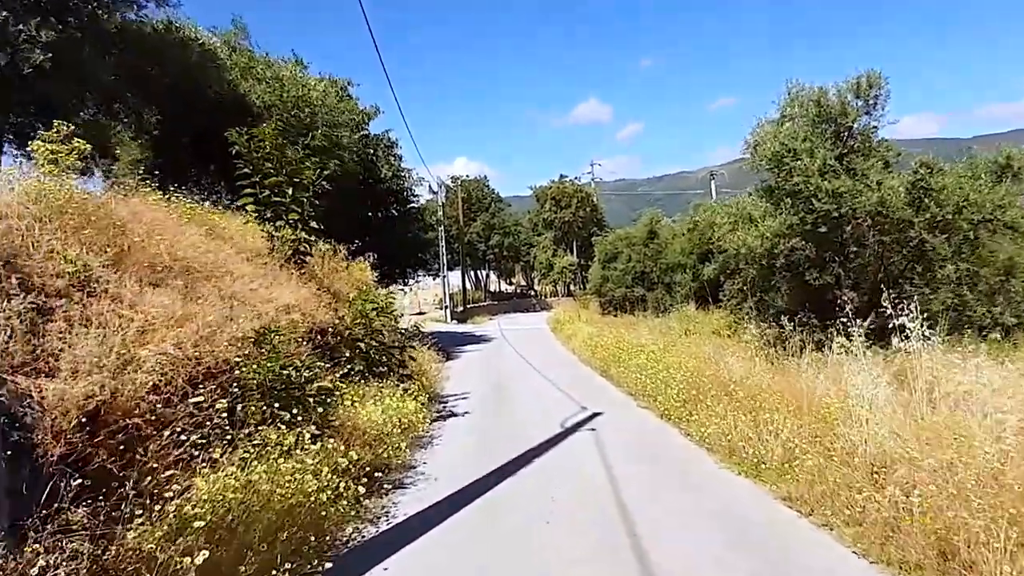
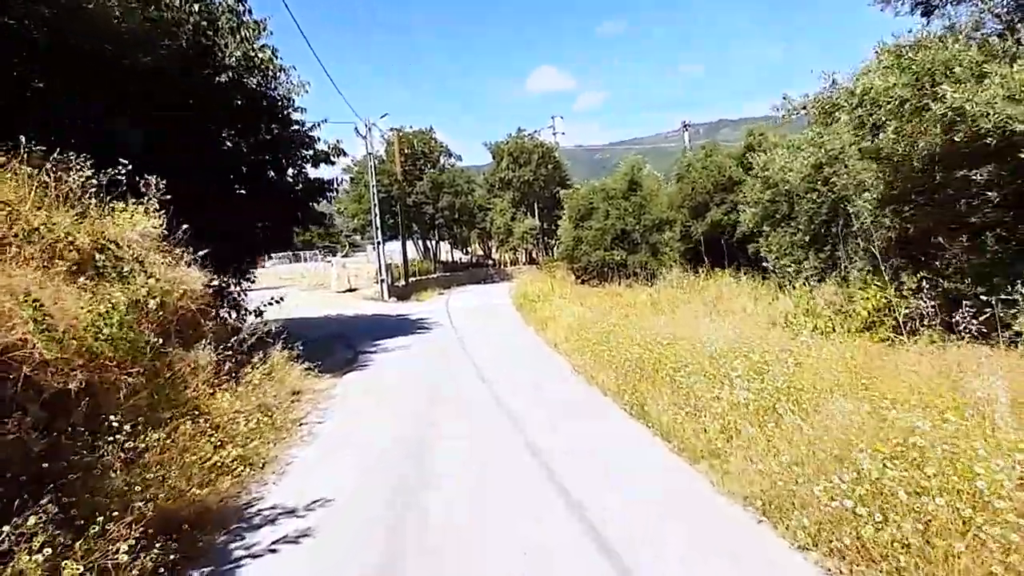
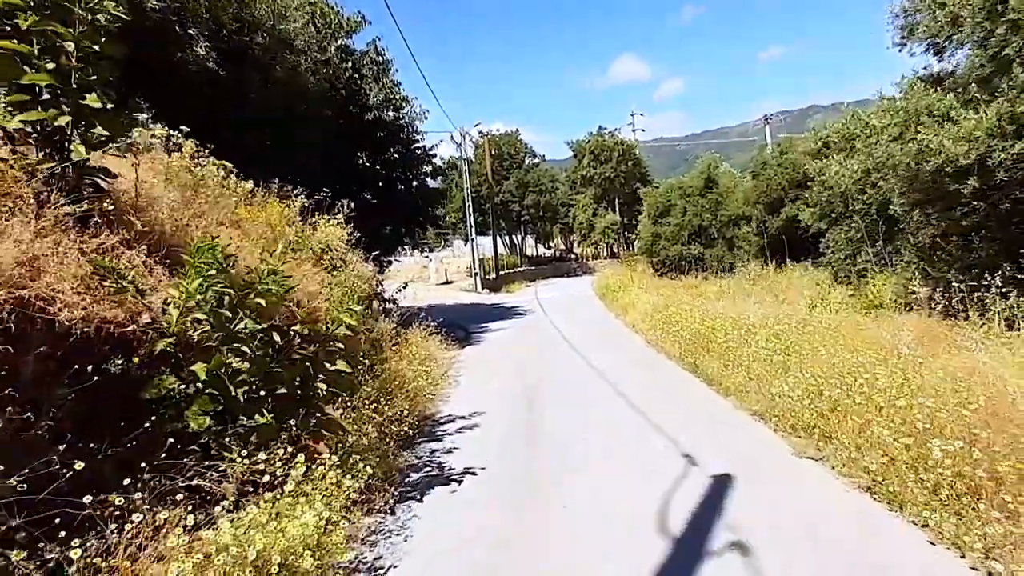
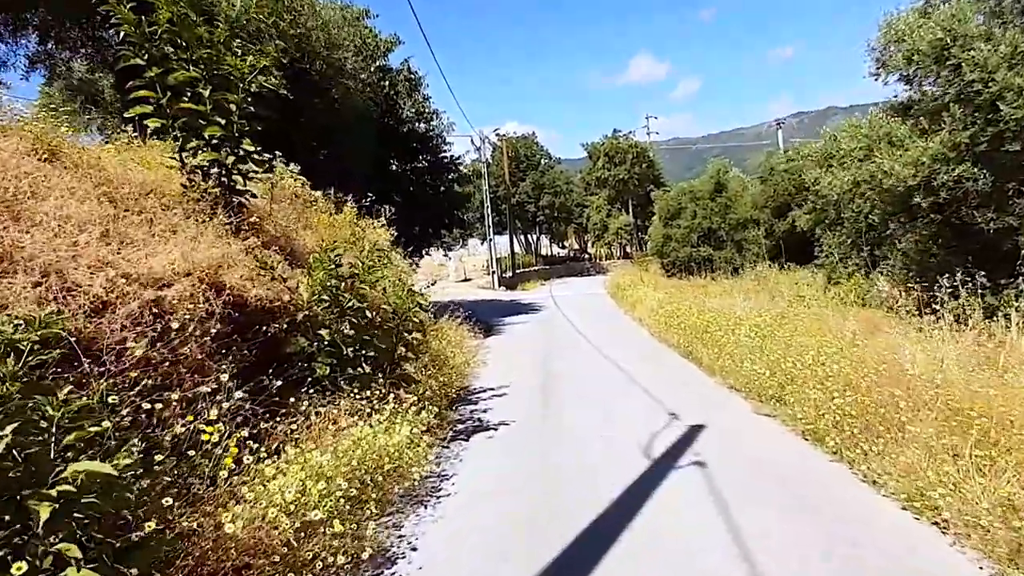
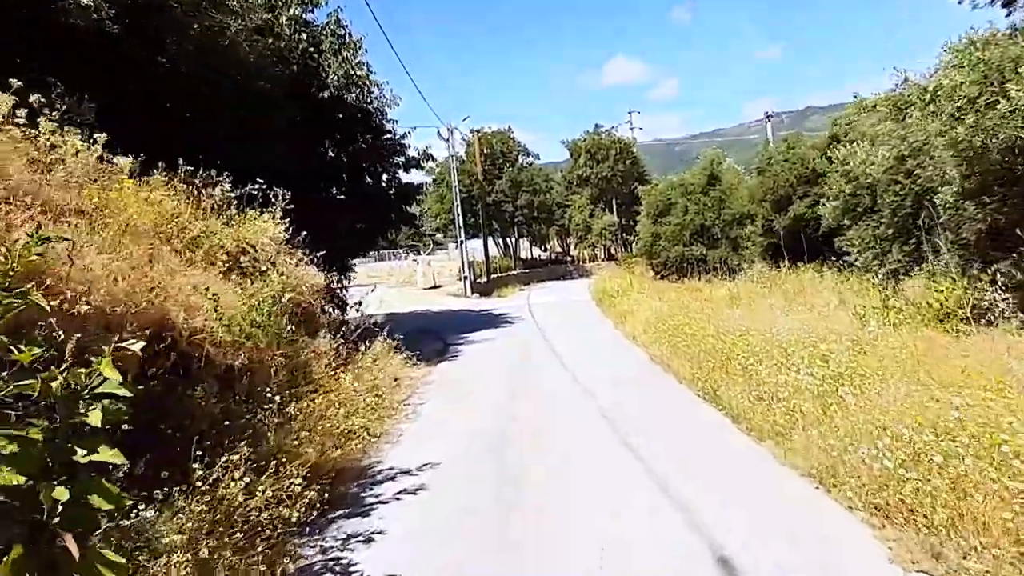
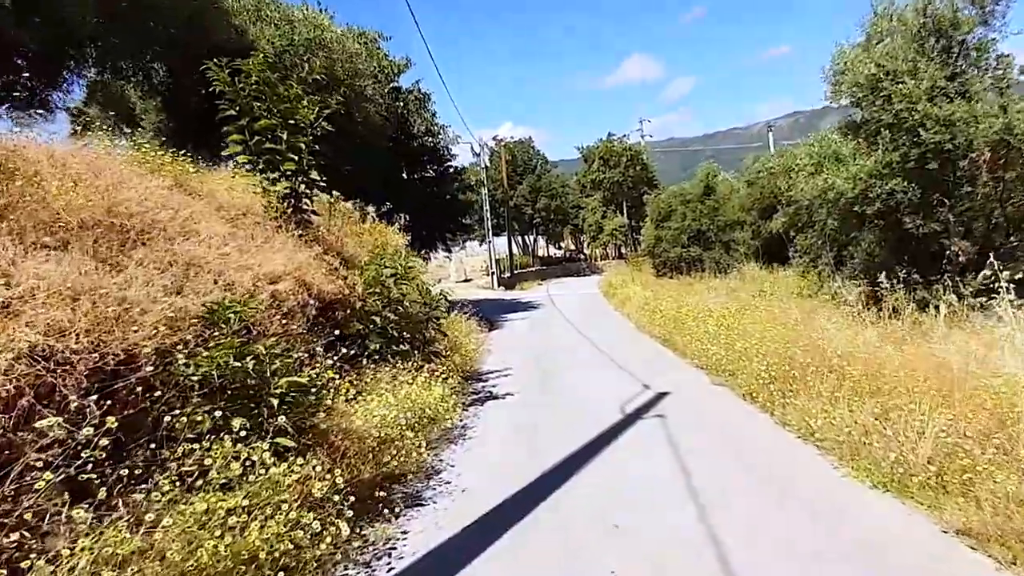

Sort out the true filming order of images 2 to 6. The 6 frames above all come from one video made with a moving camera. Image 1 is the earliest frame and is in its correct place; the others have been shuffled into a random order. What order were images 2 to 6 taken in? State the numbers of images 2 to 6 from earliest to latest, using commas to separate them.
6, 4, 3, 5, 2
